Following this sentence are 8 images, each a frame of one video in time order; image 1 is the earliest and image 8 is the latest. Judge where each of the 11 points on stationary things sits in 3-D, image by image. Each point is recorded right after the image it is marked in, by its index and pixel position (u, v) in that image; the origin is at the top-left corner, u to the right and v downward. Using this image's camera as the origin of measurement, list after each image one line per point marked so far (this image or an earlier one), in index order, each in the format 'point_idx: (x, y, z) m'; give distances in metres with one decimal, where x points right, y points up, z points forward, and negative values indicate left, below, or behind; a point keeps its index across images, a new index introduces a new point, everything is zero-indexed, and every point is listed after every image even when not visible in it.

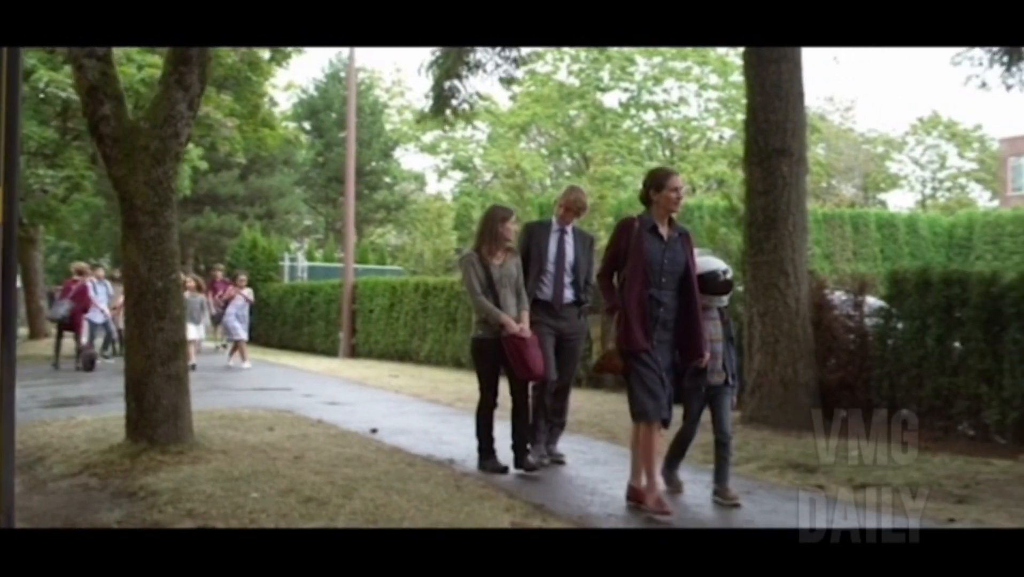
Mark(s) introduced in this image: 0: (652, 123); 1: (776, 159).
0: (+3.2, +4.0, +29.0) m
1: (+2.2, +1.1, +10.4) m
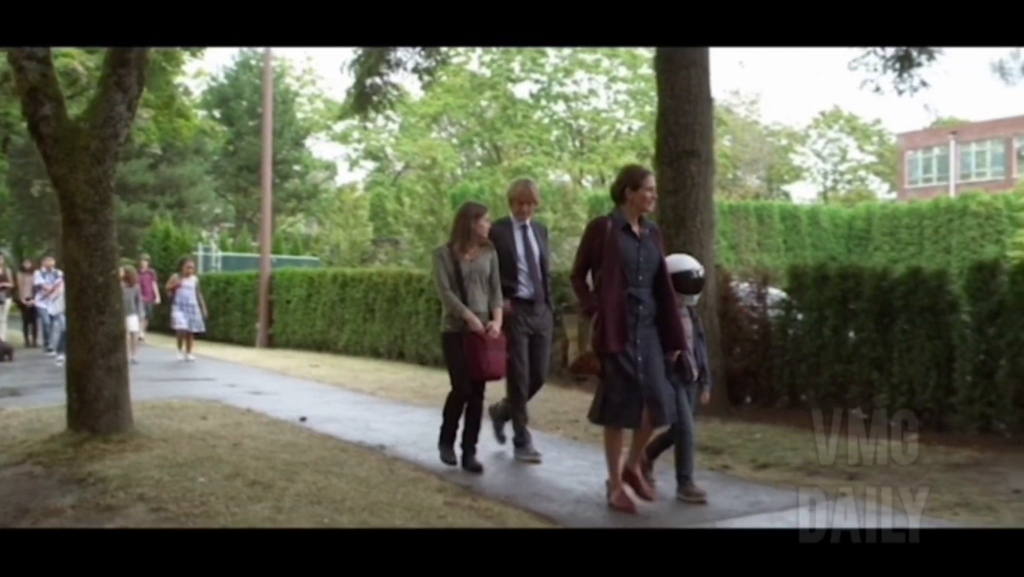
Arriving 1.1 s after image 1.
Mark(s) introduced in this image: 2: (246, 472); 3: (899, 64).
0: (+1.2, +4.3, +29.6) m
1: (+1.5, +1.2, +11.0) m
2: (-1.5, -1.1, +7.3) m
3: (+3.7, +2.2, +11.8) m
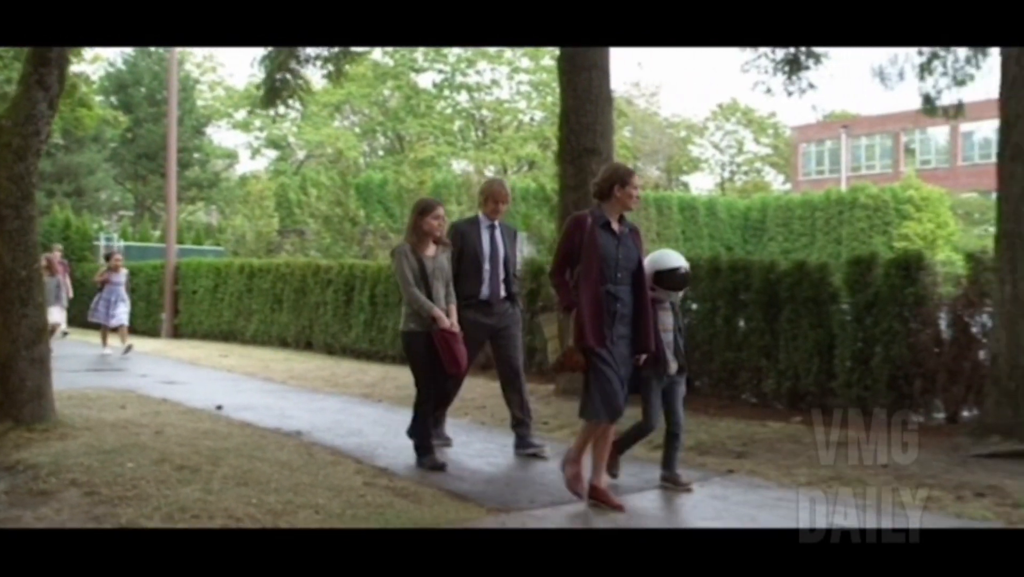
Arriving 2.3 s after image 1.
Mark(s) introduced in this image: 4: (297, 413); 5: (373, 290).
0: (-1.1, +4.5, +30.0) m
1: (+0.7, +1.2, +11.6) m
2: (-2.1, -1.0, +7.6) m
3: (+2.8, +2.2, +12.5) m
4: (-1.8, -1.0, +10.4) m
5: (-1.9, 0.0, +17.2) m
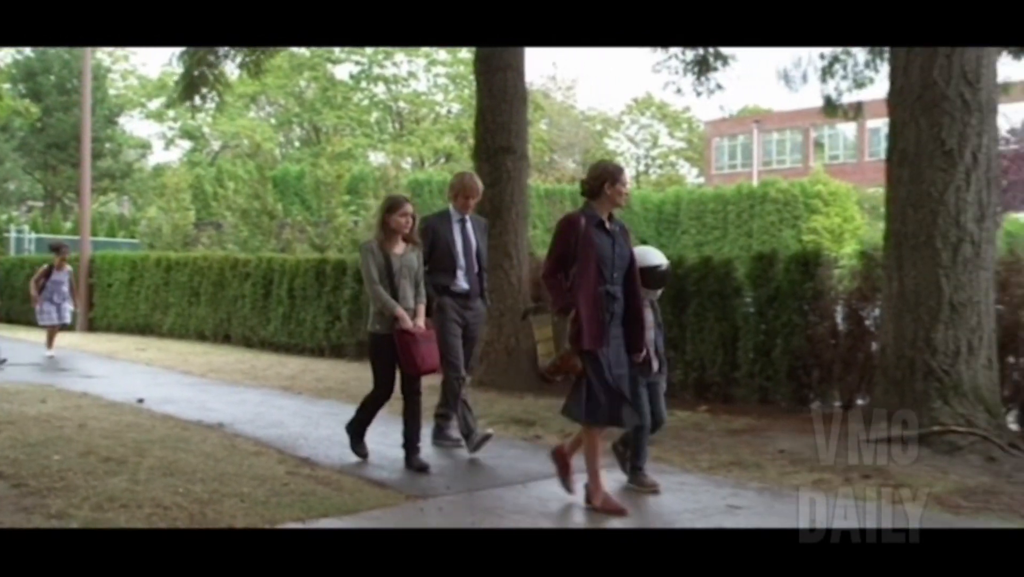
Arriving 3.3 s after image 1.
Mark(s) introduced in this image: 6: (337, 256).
0: (-3.1, +4.7, +30.2) m
1: (-0.1, +1.3, +11.9) m
2: (-2.6, -1.0, +7.8) m
3: (+1.9, +2.3, +12.9) m
4: (-2.5, -1.0, +10.6) m
5: (-3.1, +0.1, +17.4) m
6: (-2.3, +0.4, +16.5) m
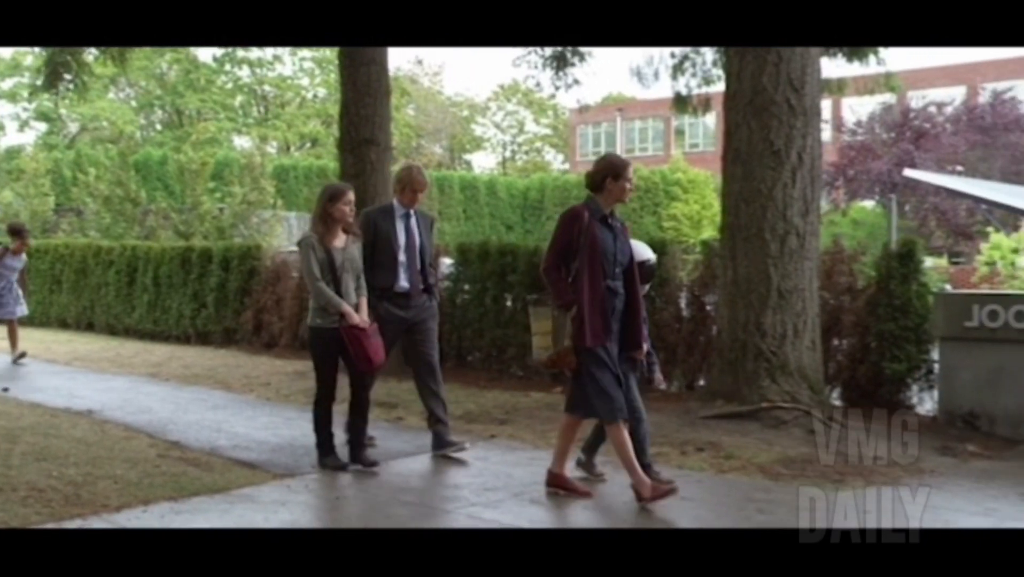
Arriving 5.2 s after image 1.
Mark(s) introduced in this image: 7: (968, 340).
0: (-6.4, +5.0, +30.1) m
1: (-1.4, +1.4, +12.3) m
2: (-3.5, -0.9, +8.0) m
3: (+0.5, +2.4, +13.5) m
4: (-3.7, -0.9, +10.8) m
5: (-5.0, +0.2, +17.4) m
6: (-4.2, +0.6, +16.7) m
7: (+3.2, -0.4, +8.6) m
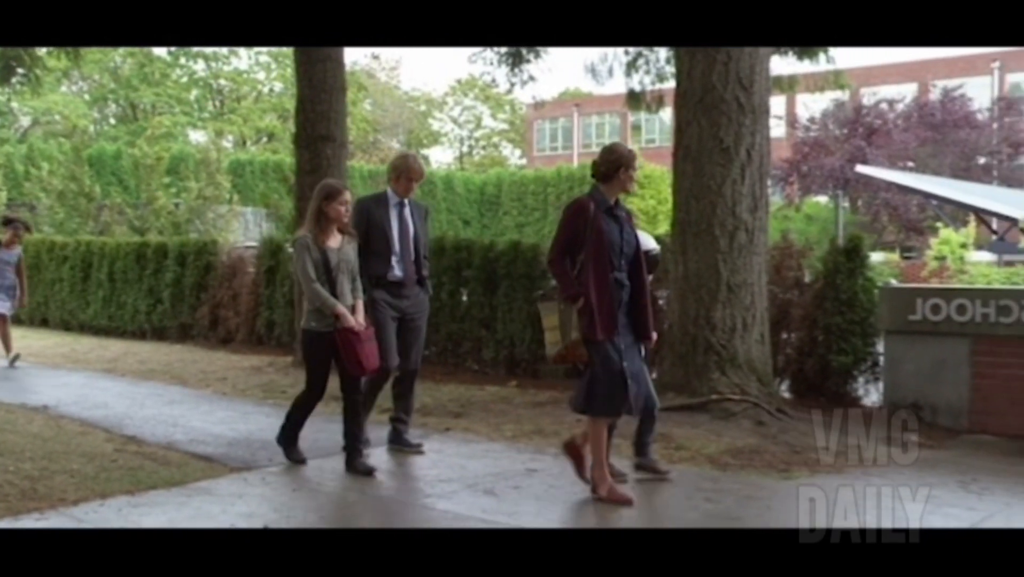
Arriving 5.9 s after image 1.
0: (-7.4, +5.1, +30.0) m
1: (-1.9, +1.4, +12.4) m
2: (-3.8, -0.9, +8.0) m
3: (0.0, +2.5, +13.6) m
4: (-4.1, -0.9, +10.8) m
5: (-5.6, +0.3, +17.4) m
6: (-4.7, +0.6, +16.6) m
7: (+2.9, -0.3, +8.9) m
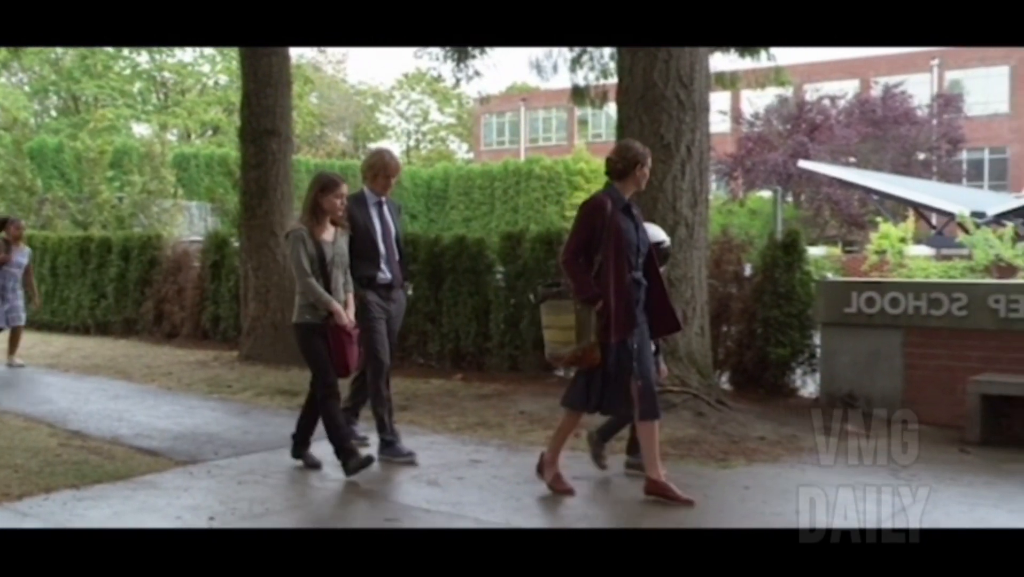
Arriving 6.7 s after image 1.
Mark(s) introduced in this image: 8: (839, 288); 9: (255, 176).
0: (-8.7, +5.3, +29.7) m
1: (-2.4, +1.5, +12.4) m
2: (-4.1, -0.9, +7.9) m
3: (-0.6, +2.6, +13.7) m
4: (-4.6, -0.8, +10.7) m
5: (-6.4, +0.4, +17.2) m
6: (-5.5, +0.7, +16.5) m
7: (+2.5, -0.3, +9.1) m
8: (+2.4, 0.0, +9.1) m
9: (-2.6, +1.1, +12.4) m
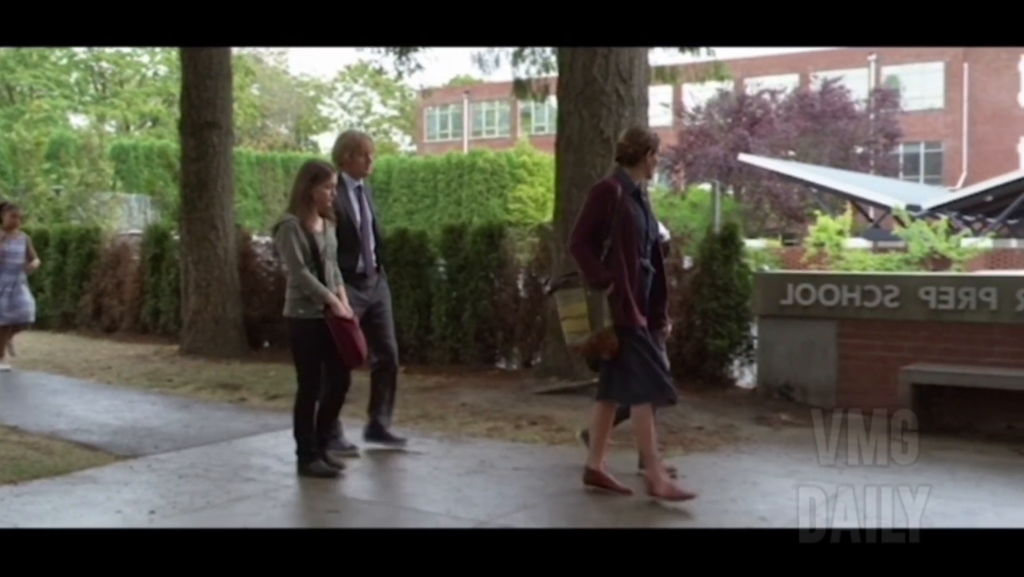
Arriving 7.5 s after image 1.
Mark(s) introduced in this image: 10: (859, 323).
0: (-10.0, +5.4, +29.3) m
1: (-3.0, +1.6, +12.3) m
2: (-4.5, -0.9, +7.8) m
3: (-1.3, +2.6, +13.7) m
4: (-5.1, -0.8, +10.6) m
5: (-7.1, +0.5, +17.0) m
6: (-6.2, +0.8, +16.3) m
7: (+2.0, -0.2, +9.3) m
8: (+2.0, +0.1, +9.2) m
9: (-3.1, +1.2, +12.3) m
10: (+2.5, -0.2, +8.9) m
